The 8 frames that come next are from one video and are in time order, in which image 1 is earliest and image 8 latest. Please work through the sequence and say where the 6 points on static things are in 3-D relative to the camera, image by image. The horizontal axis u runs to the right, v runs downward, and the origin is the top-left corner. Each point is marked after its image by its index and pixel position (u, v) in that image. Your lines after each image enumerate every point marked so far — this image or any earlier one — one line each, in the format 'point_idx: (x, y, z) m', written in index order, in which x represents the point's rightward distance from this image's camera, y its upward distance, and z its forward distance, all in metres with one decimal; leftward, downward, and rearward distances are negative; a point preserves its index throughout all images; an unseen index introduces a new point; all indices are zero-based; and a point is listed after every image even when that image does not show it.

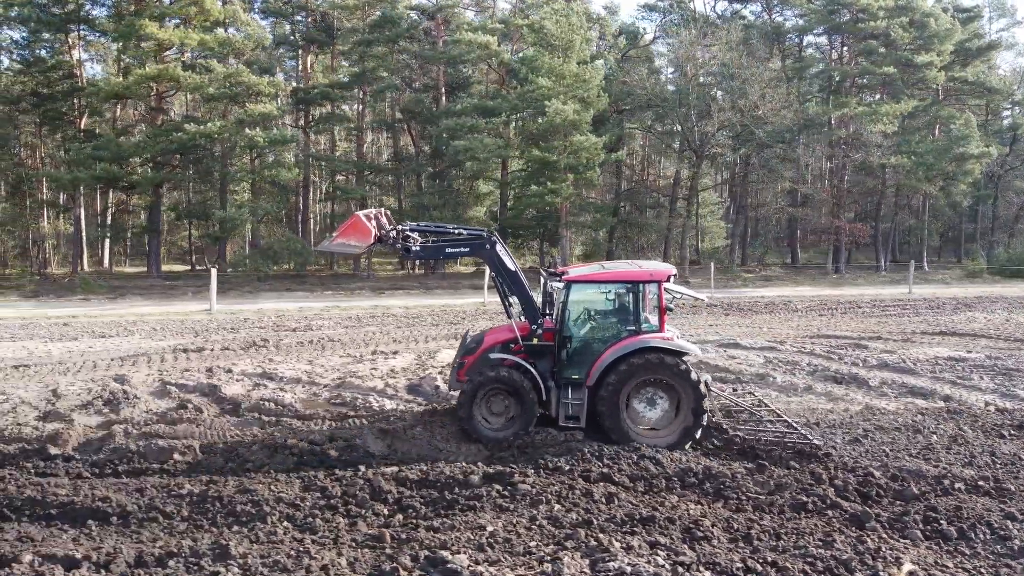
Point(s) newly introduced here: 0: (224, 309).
0: (-6.9, -0.5, +17.2) m
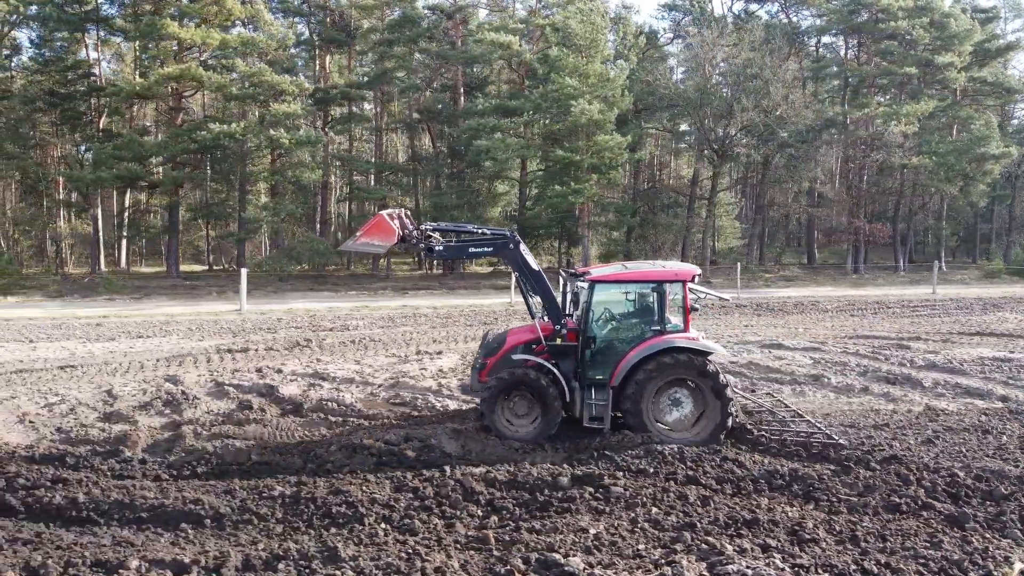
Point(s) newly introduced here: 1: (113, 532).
0: (-6.1, -0.5, +17.1) m
1: (-3.0, -1.8, +5.4) m
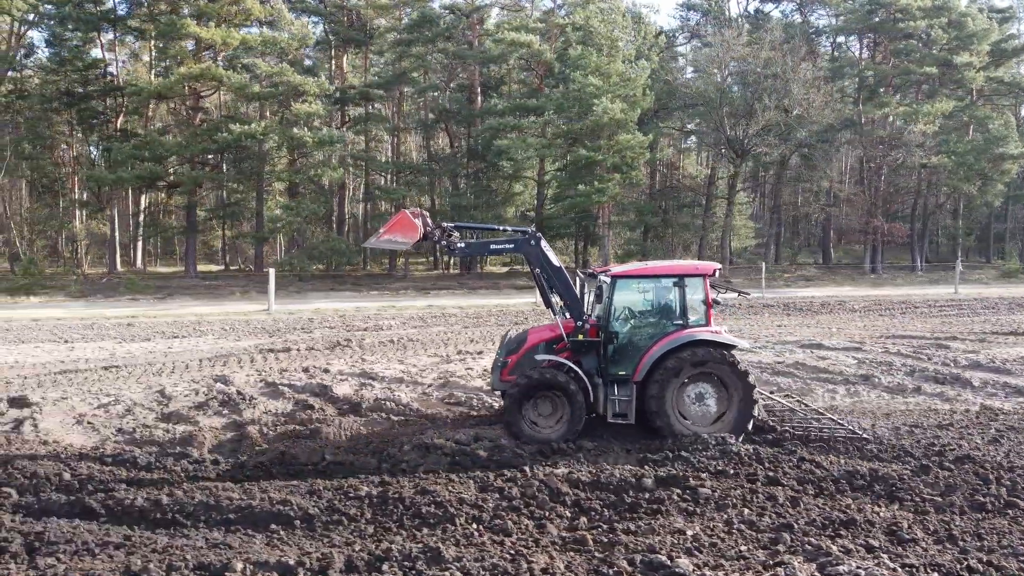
0: (-5.4, -0.5, +17.0) m
1: (-2.3, -1.8, +5.3) m
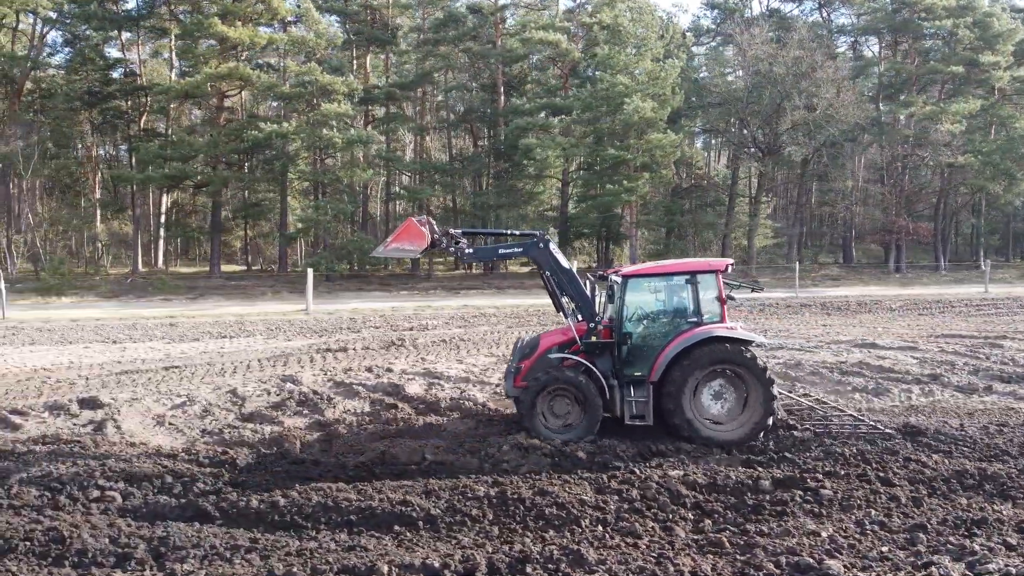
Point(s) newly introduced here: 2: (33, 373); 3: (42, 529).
0: (-4.5, -0.5, +16.9) m
1: (-1.3, -1.8, +5.2) m
2: (-6.9, -1.2, +10.3) m
3: (-3.5, -1.8, +5.2) m
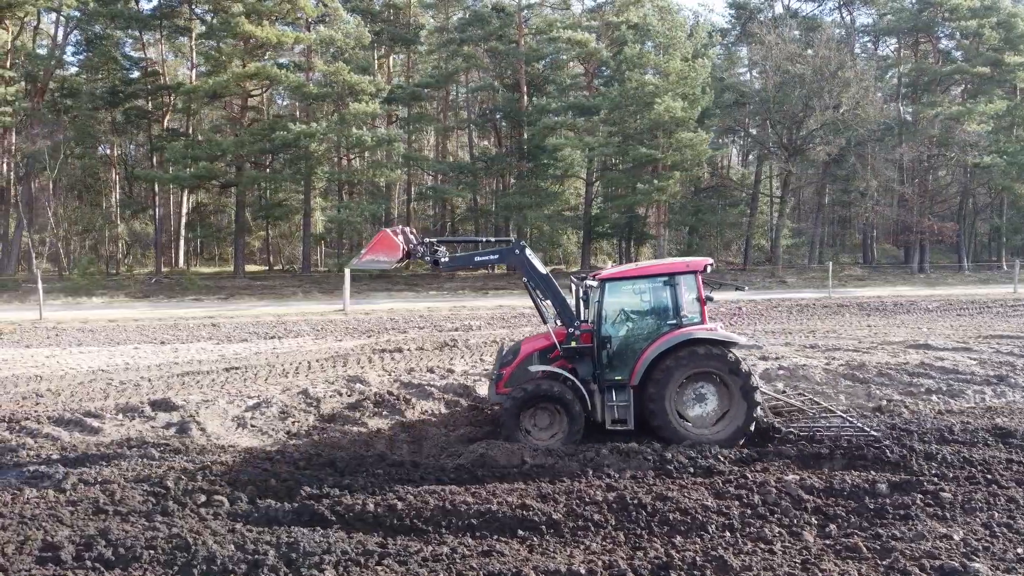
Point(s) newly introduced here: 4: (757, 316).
0: (-3.6, -0.5, +16.8) m
1: (-0.4, -1.8, +5.1) m
2: (-6.0, -1.2, +10.2) m
3: (-2.5, -1.8, +5.1) m
4: (+5.5, -0.6, +16.1) m
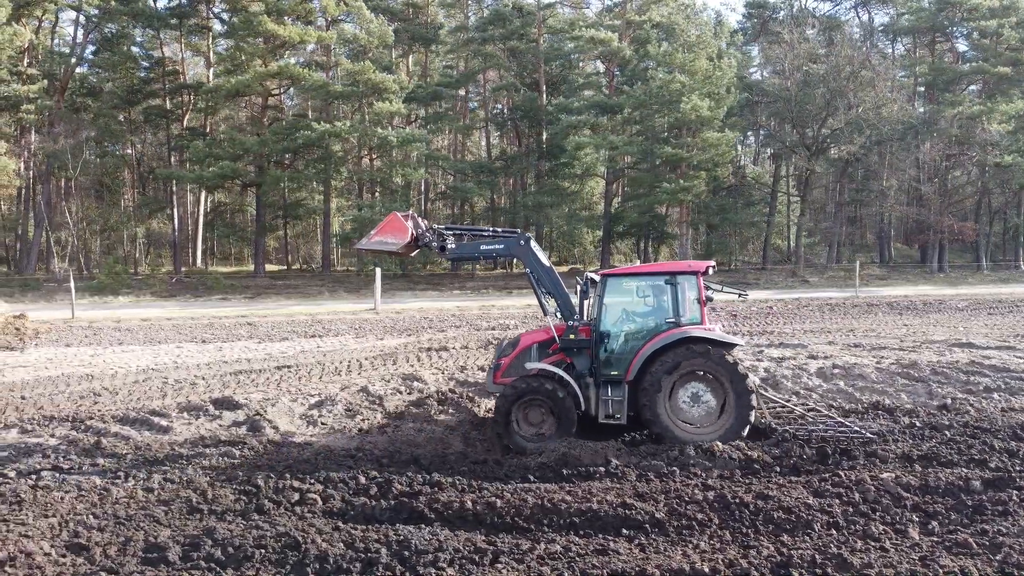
0: (-2.9, -0.5, +16.7) m
1: (+0.4, -1.8, +5.1) m
2: (-5.2, -1.2, +10.1) m
3: (-1.7, -1.7, +5.1) m
4: (+6.3, -0.6, +16.1) m
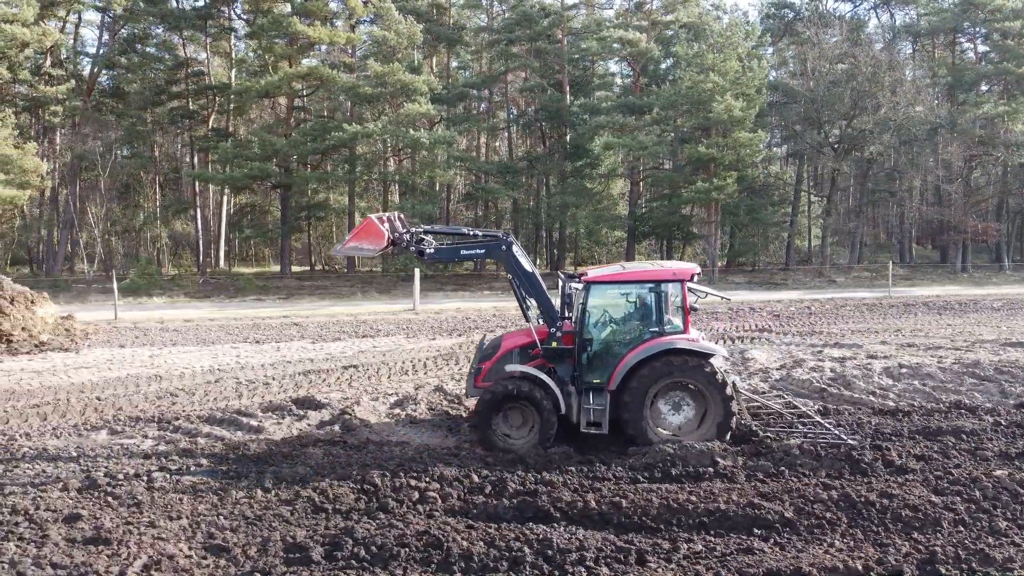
0: (-2.0, -0.5, +16.7) m
1: (+1.4, -1.8, +5.1) m
2: (-4.3, -1.2, +10.1) m
3: (-0.8, -1.7, +5.1) m
4: (+7.2, -0.6, +16.1) m
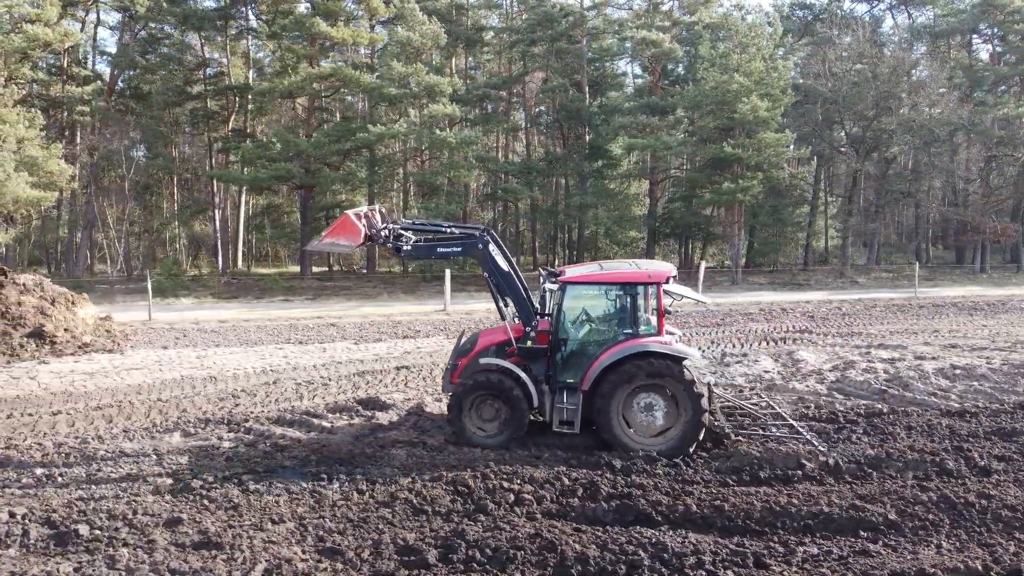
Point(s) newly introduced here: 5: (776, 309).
0: (-1.2, -0.5, +16.7) m
1: (+2.1, -1.8, +5.1) m
2: (-3.5, -1.2, +10.1) m
3: (0.0, -1.8, +5.1) m
4: (+7.9, -0.6, +16.2) m
5: (+6.0, -0.5, +16.3) m
